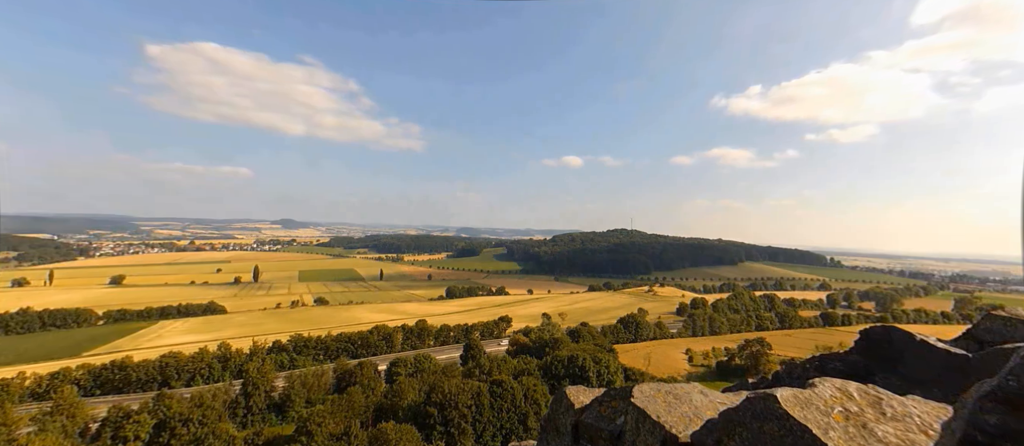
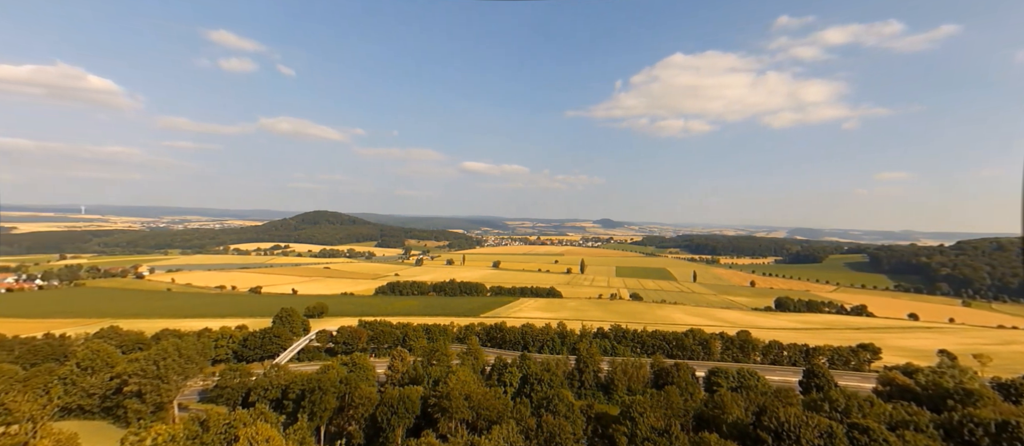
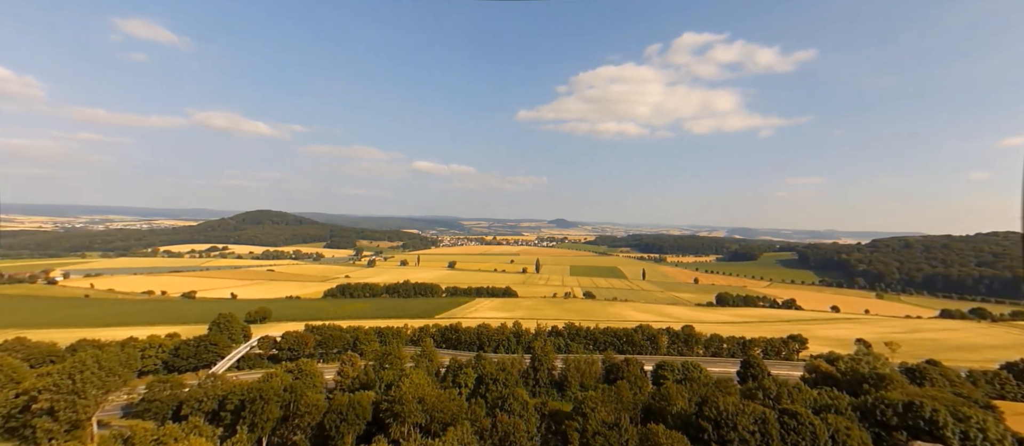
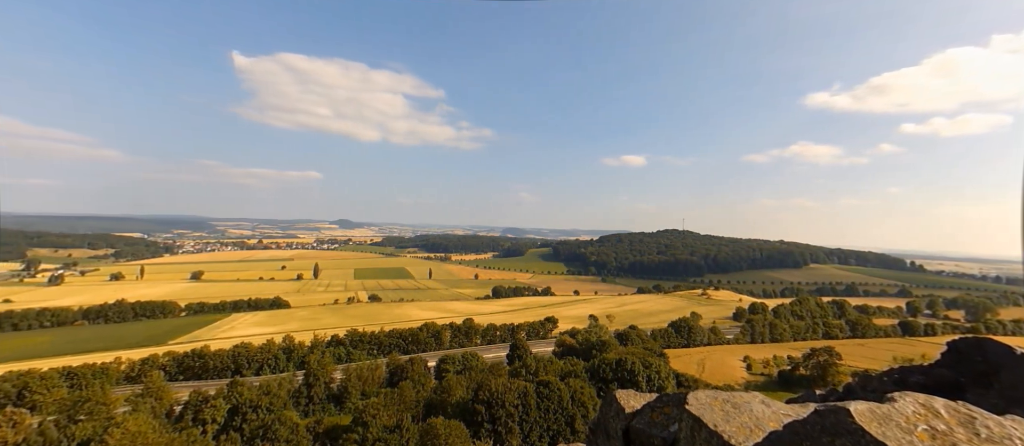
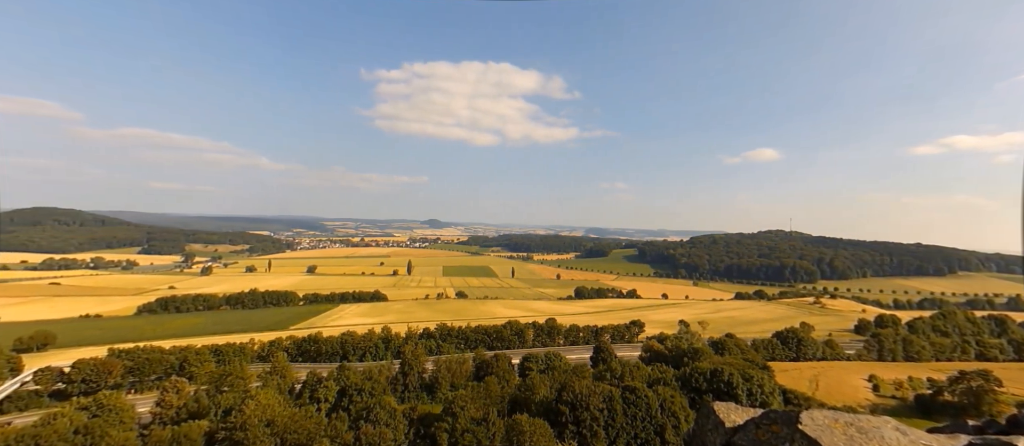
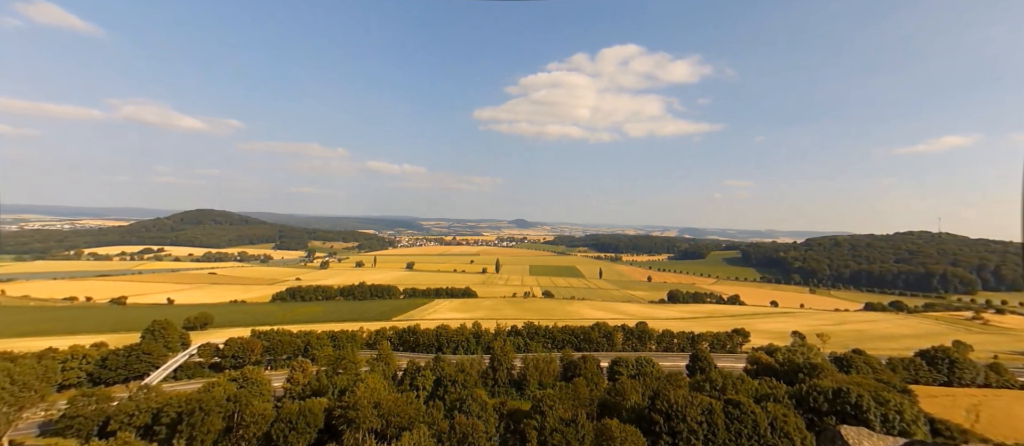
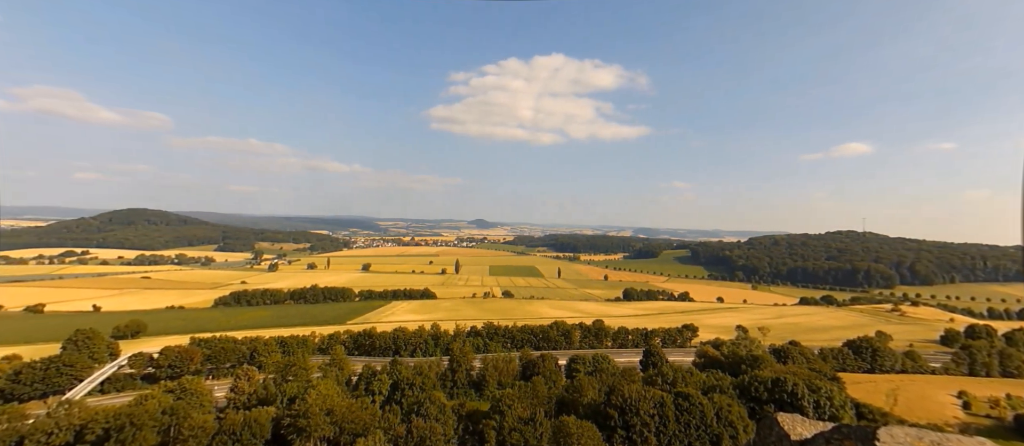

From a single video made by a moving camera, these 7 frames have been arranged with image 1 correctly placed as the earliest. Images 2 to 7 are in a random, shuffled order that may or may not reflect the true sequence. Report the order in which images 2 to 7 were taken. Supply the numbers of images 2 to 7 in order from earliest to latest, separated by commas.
4, 5, 7, 6, 3, 2
